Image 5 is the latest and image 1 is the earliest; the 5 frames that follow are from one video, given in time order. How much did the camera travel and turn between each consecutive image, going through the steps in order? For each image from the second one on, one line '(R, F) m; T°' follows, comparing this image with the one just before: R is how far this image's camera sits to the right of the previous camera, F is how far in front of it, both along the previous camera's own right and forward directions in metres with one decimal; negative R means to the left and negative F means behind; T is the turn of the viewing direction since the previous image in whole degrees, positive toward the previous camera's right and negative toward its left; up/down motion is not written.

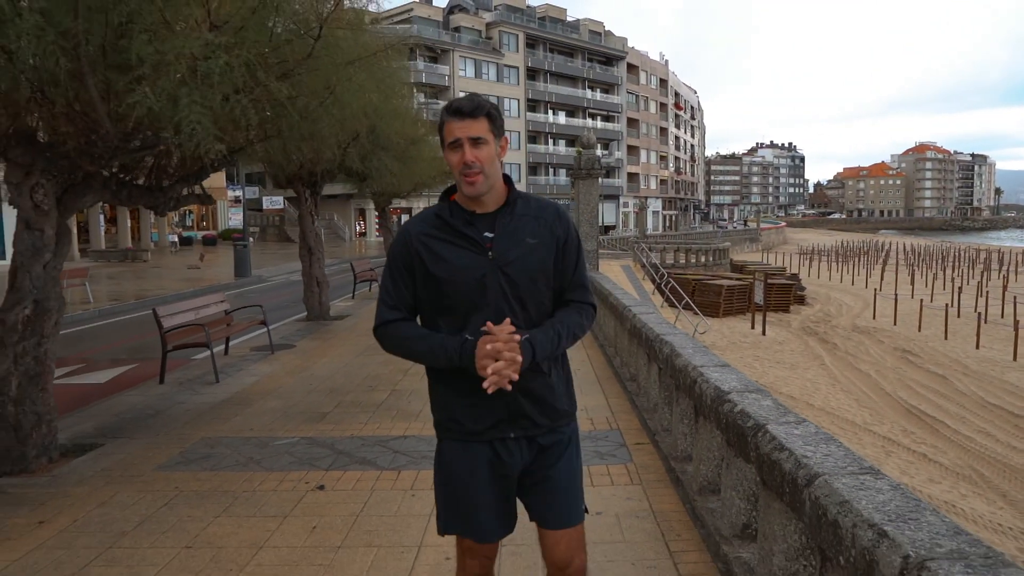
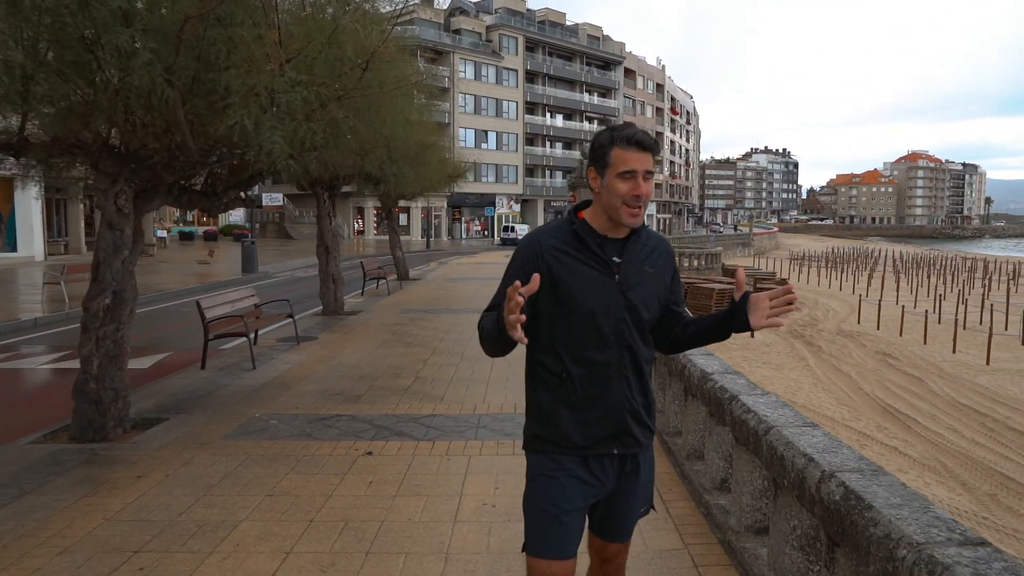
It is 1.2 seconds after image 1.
(-0.2, -0.9) m; +1°
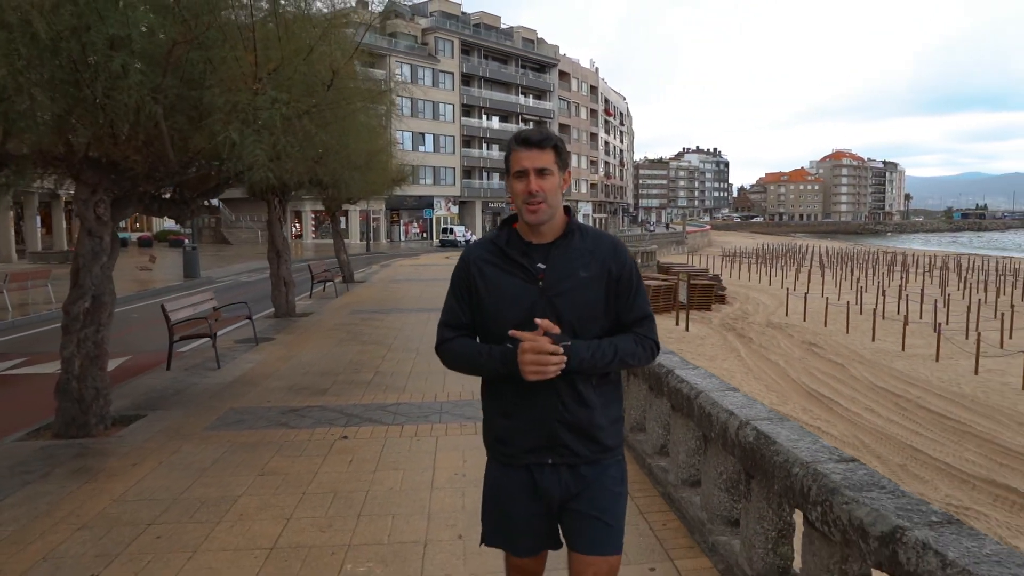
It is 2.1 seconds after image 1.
(-0.2, -0.7) m; +5°
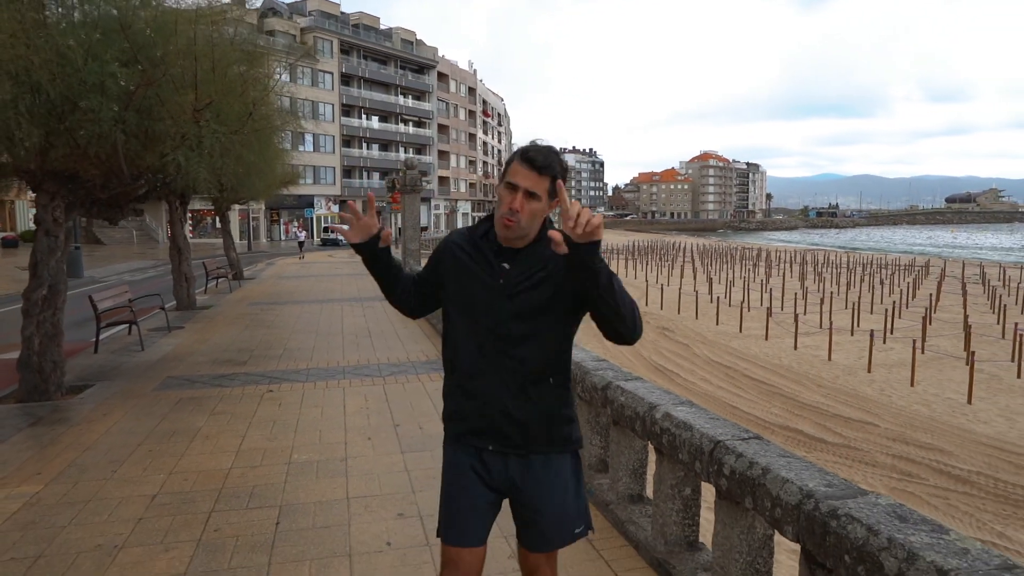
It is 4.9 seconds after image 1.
(-0.1, -2.2) m; +9°
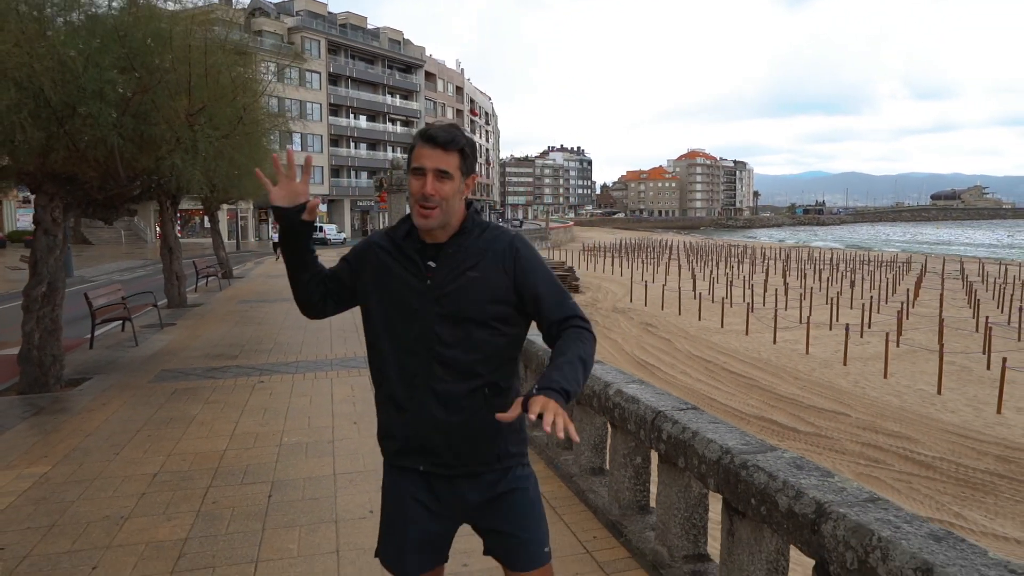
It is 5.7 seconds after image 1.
(+0.1, -0.5) m; +1°
